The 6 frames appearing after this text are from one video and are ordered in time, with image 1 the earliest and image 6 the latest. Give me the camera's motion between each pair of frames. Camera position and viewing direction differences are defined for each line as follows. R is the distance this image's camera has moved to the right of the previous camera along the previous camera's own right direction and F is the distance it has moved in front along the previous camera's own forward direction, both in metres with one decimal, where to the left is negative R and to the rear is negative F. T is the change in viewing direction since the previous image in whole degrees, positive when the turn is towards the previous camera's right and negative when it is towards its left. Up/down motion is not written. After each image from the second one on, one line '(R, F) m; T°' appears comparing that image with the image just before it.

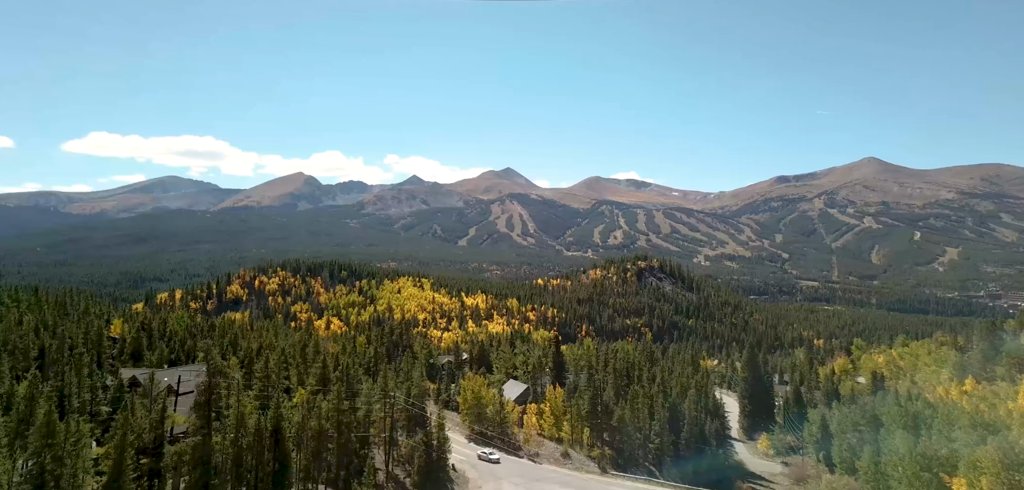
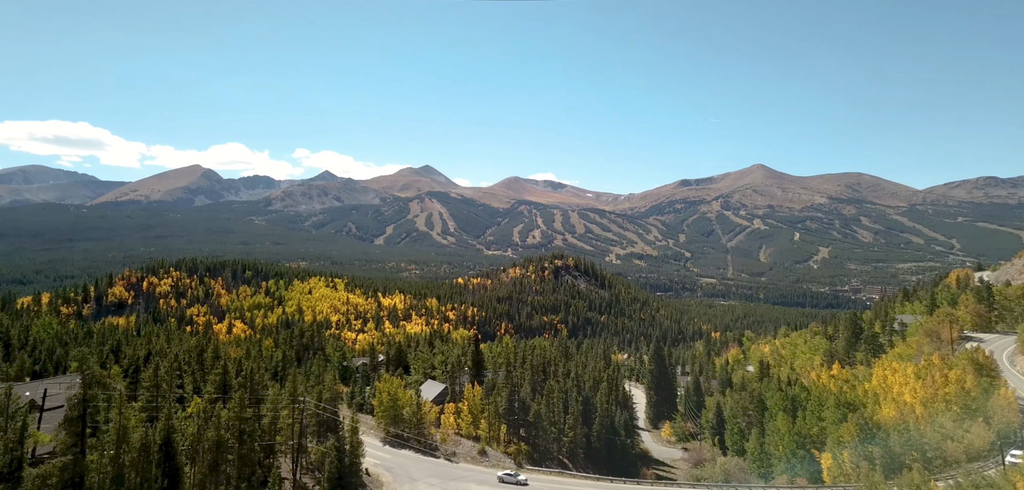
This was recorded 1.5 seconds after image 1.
(+1.1, -4.6) m; +7°
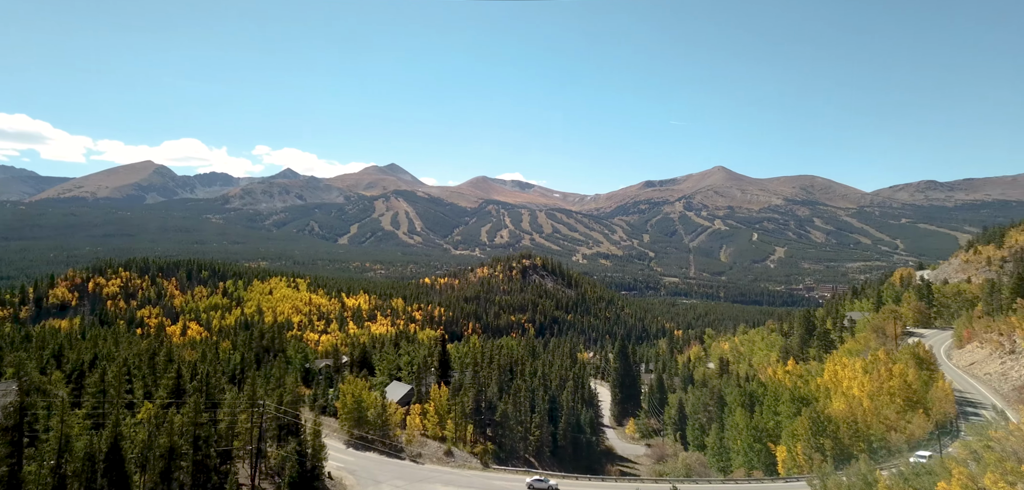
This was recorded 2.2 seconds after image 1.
(+0.4, -1.5) m; +3°
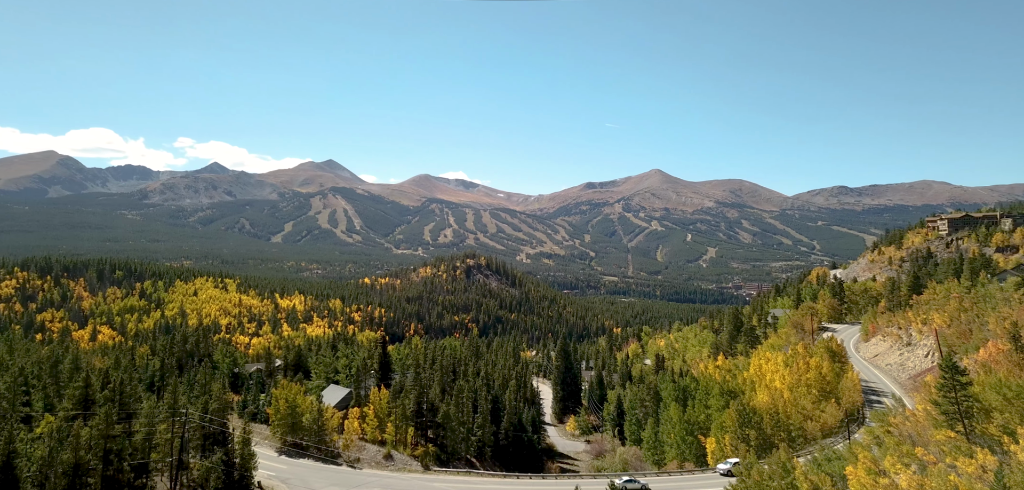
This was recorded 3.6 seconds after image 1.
(+0.7, -1.7) m; +5°
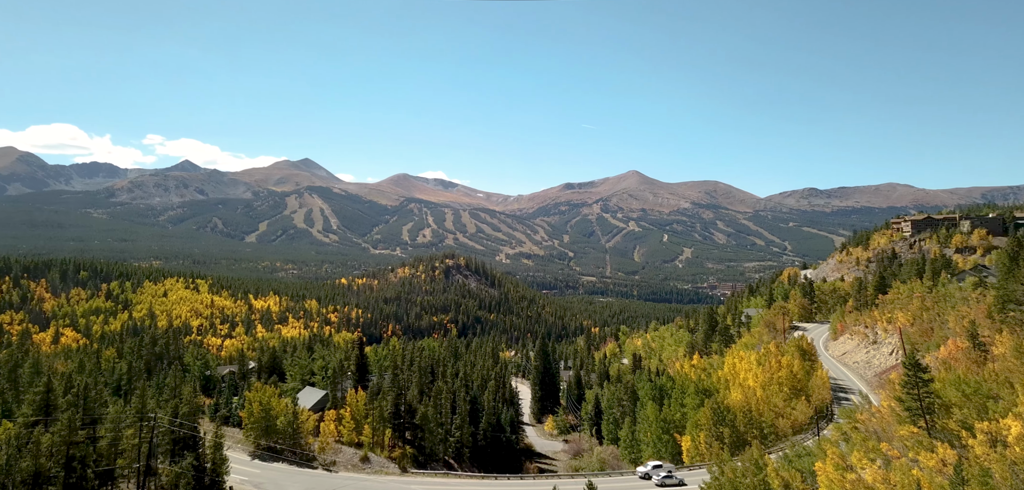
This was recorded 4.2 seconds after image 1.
(+0.4, -0.5) m; +2°
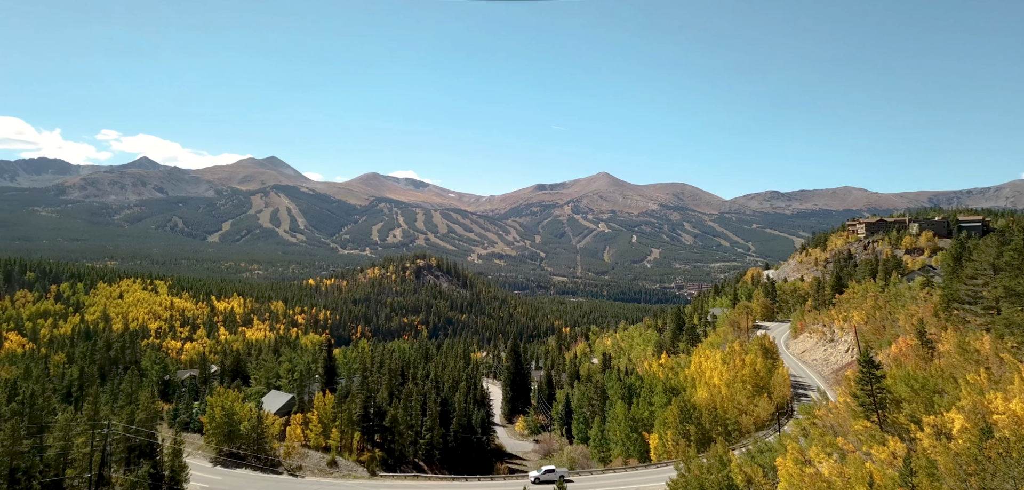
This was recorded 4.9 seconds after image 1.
(+0.5, -0.6) m; +2°
